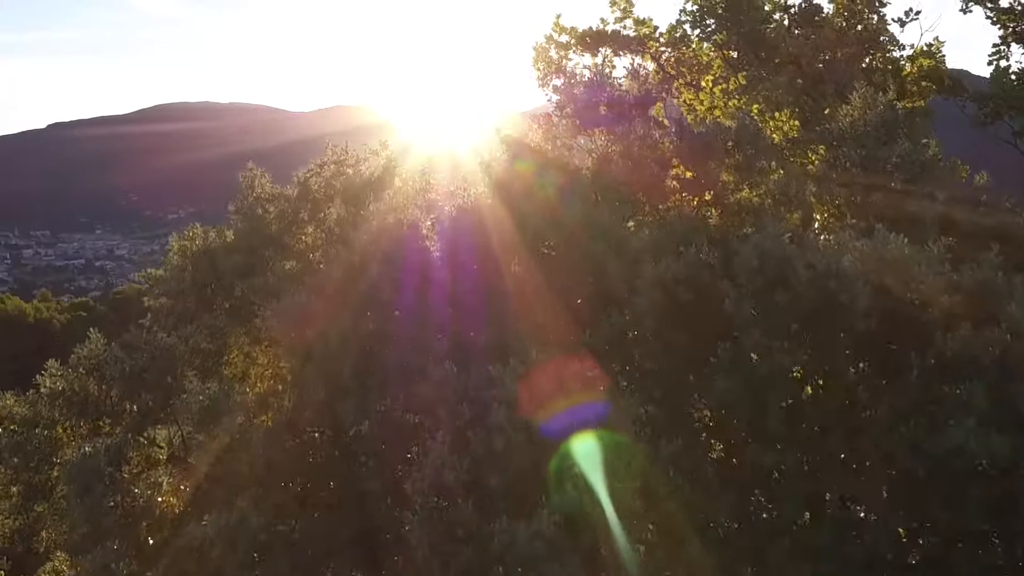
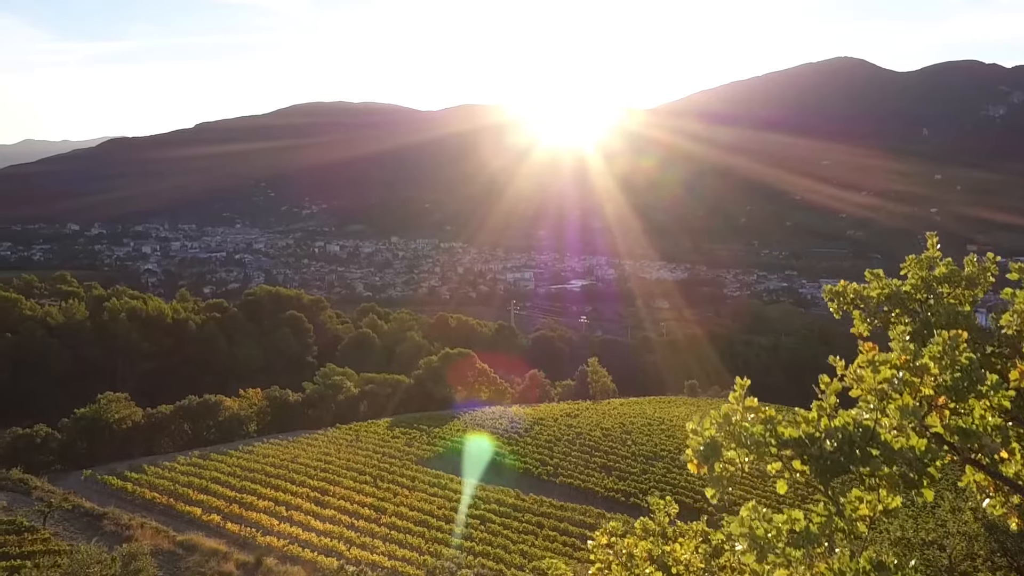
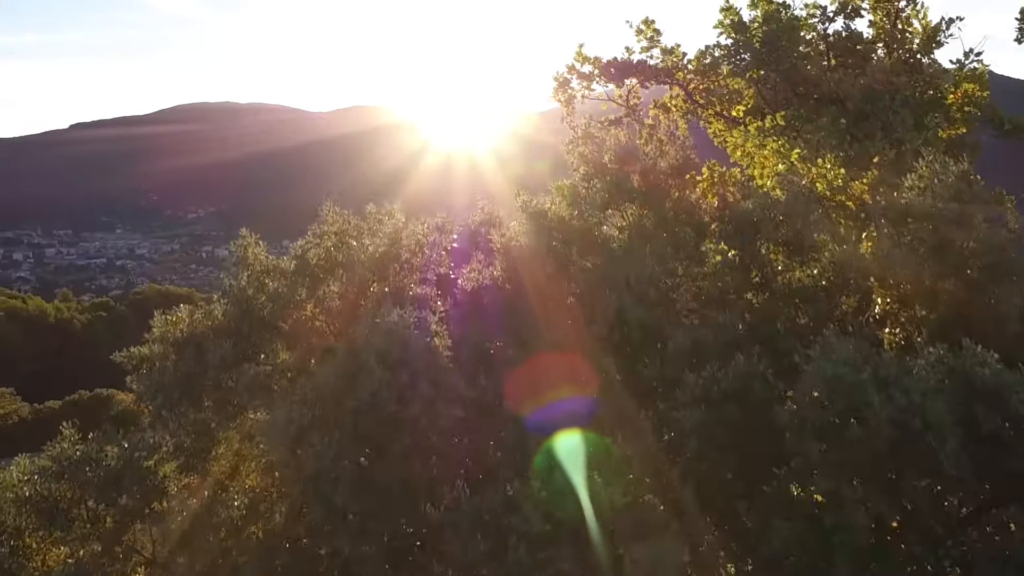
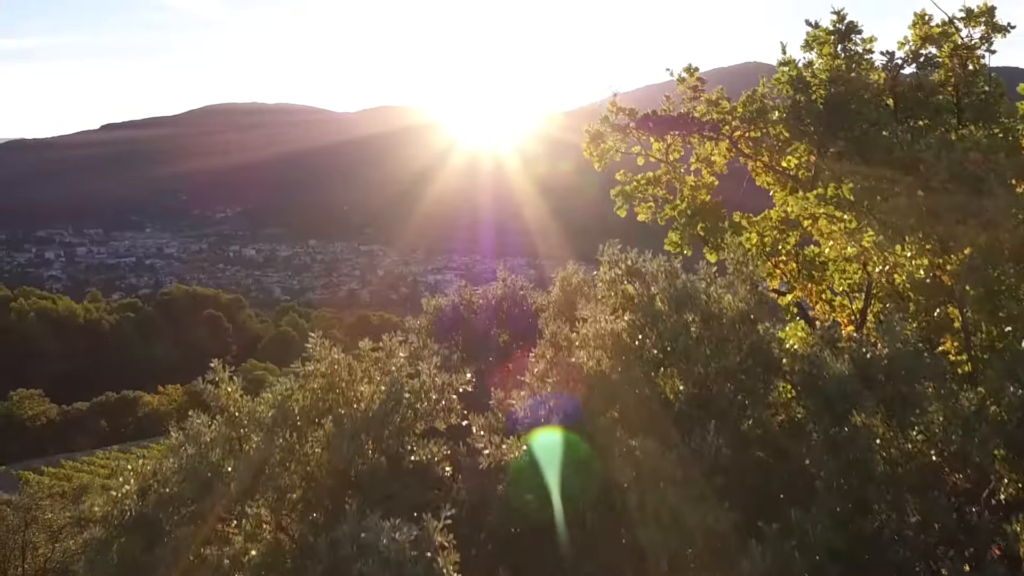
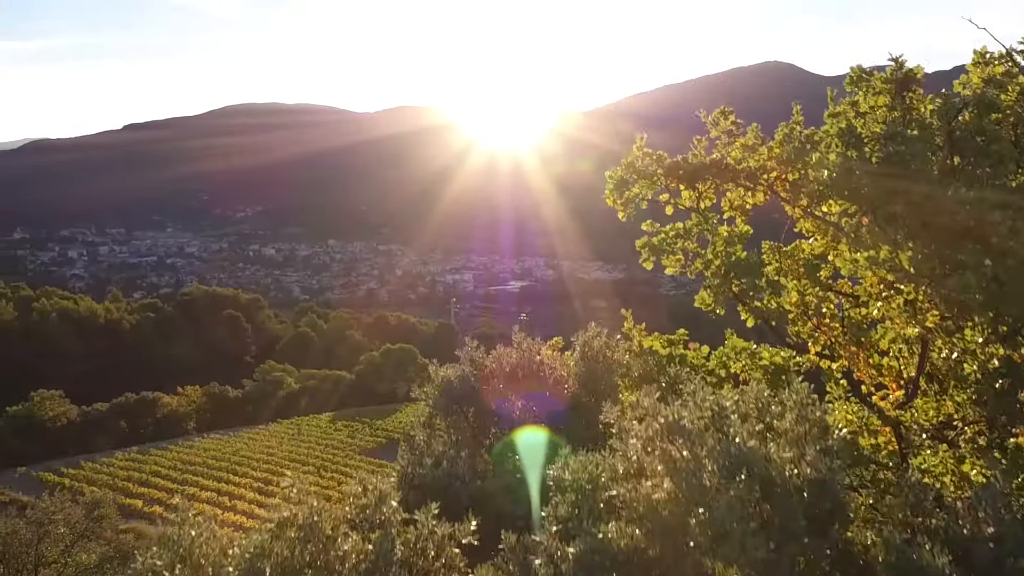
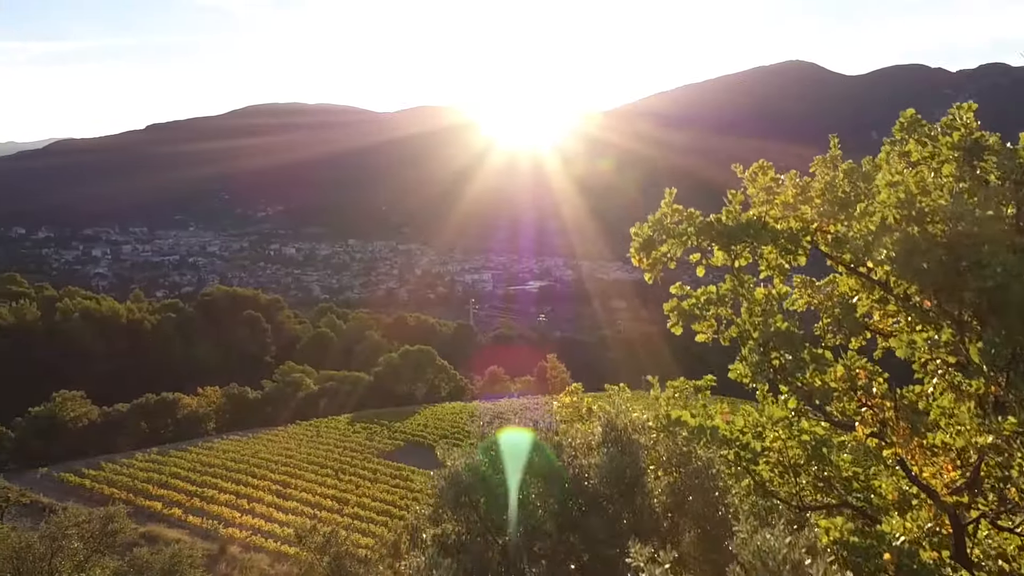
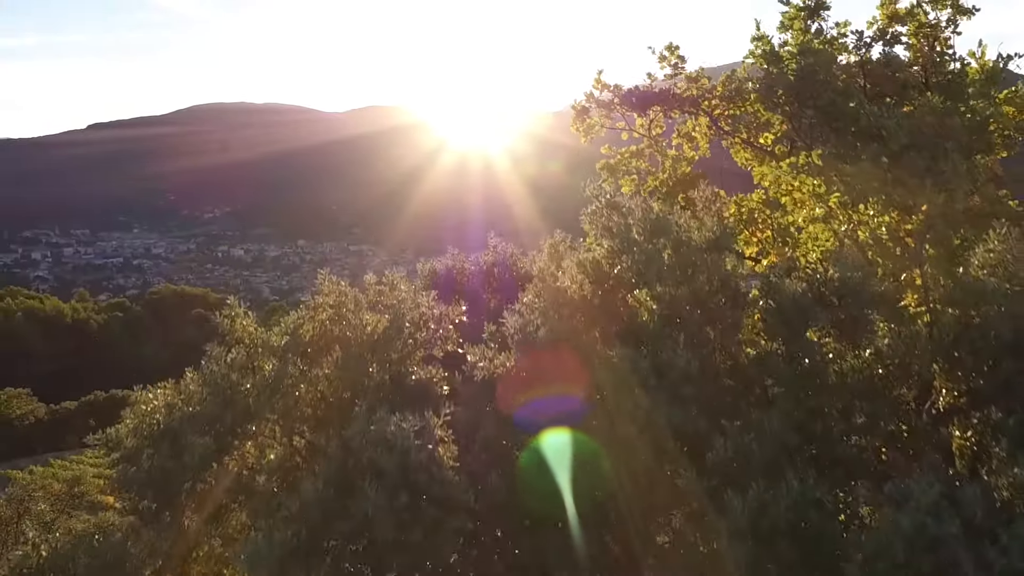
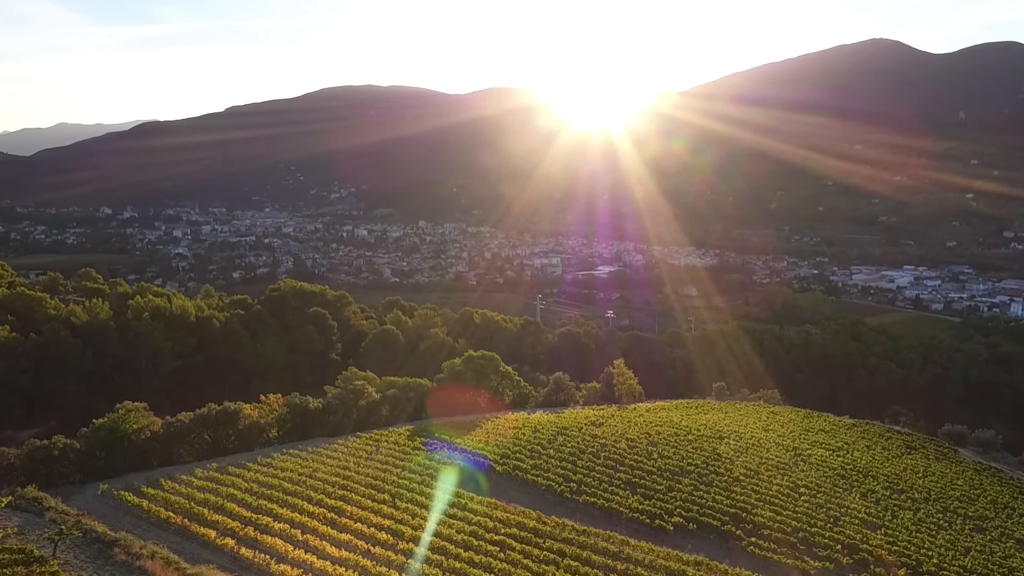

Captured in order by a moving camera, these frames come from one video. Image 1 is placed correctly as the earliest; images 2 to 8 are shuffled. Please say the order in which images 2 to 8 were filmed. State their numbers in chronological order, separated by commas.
3, 7, 4, 5, 6, 2, 8
